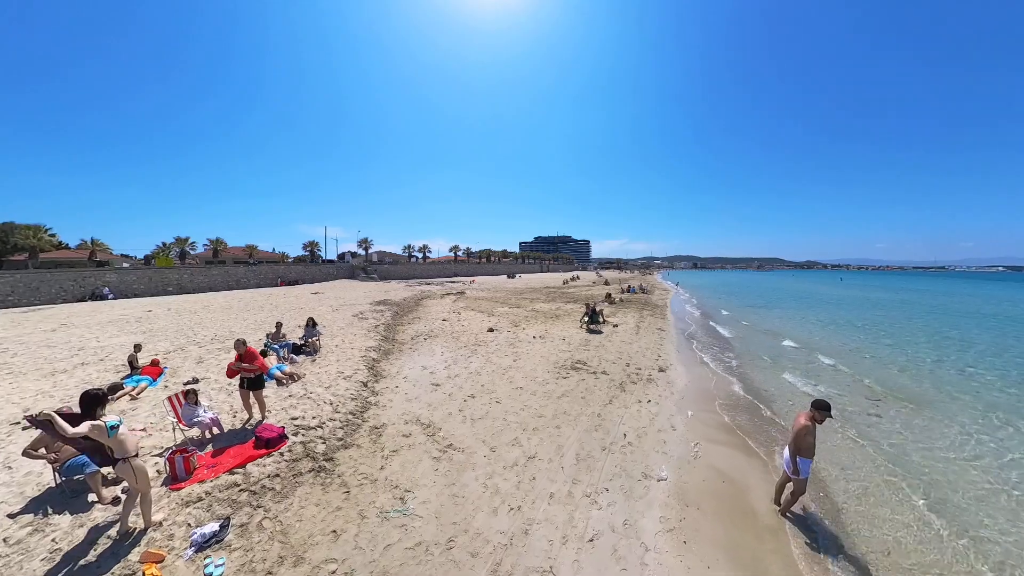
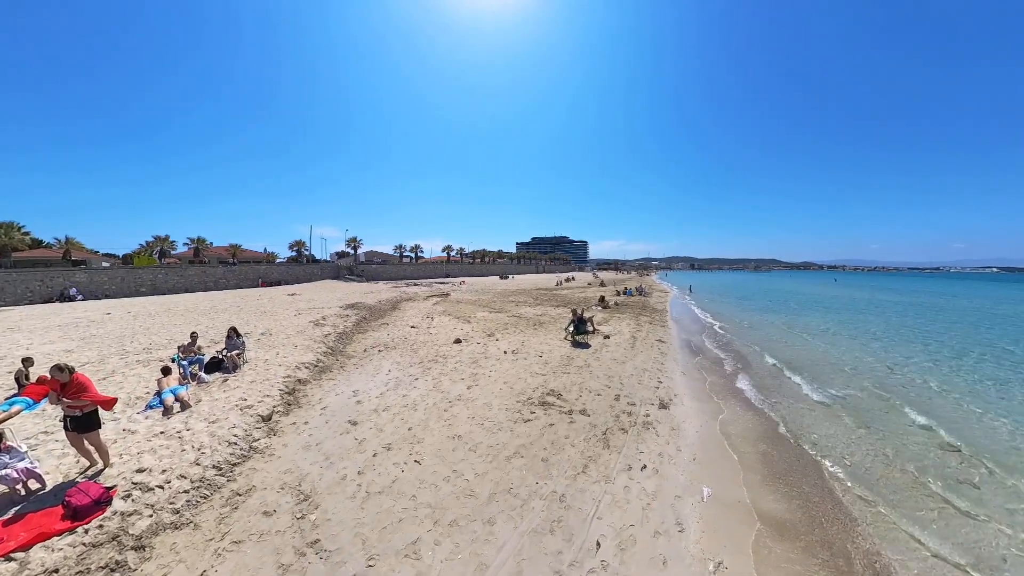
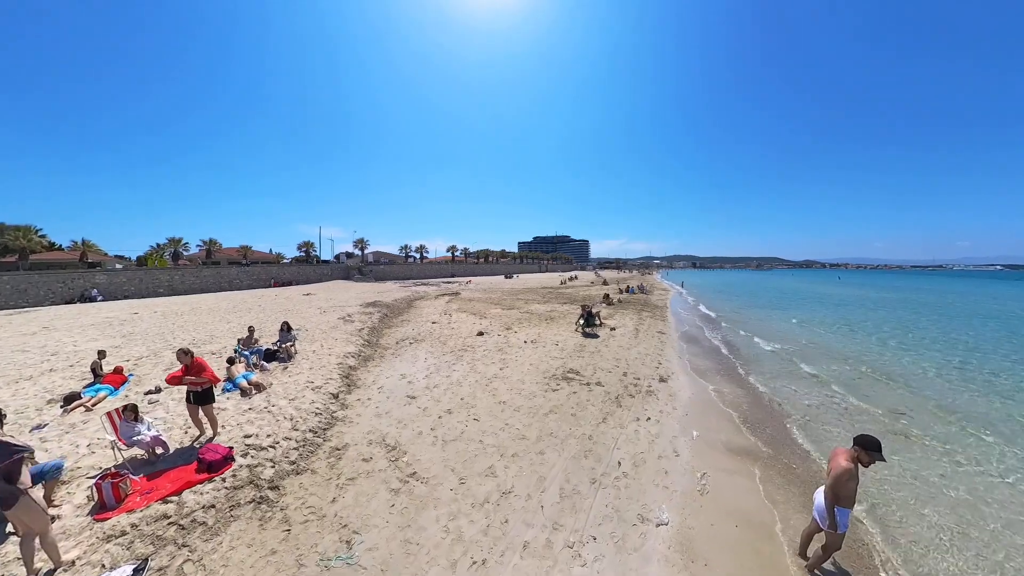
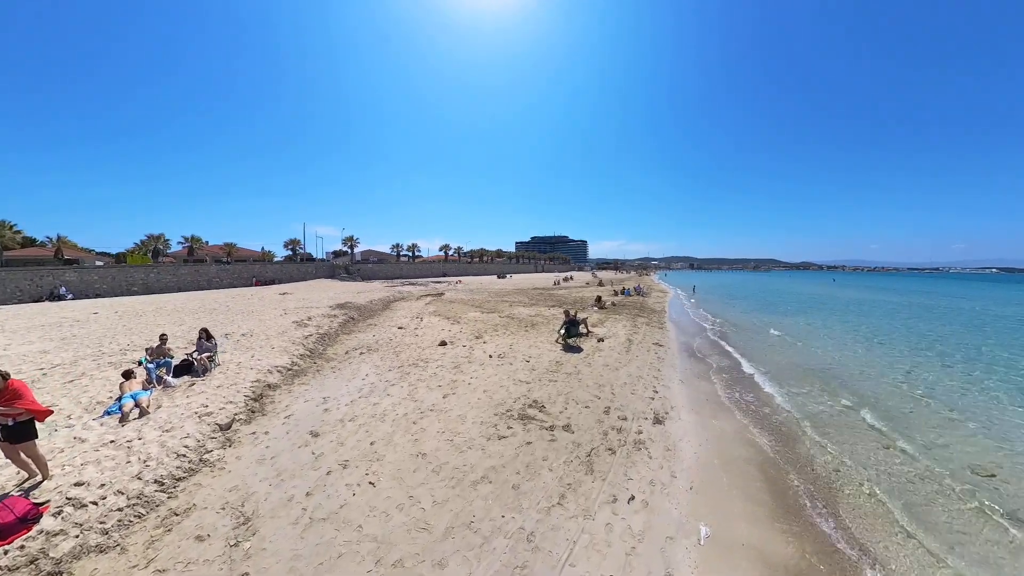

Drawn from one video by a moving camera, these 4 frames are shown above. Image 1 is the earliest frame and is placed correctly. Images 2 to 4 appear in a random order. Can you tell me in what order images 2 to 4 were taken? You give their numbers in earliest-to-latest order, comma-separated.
3, 2, 4
